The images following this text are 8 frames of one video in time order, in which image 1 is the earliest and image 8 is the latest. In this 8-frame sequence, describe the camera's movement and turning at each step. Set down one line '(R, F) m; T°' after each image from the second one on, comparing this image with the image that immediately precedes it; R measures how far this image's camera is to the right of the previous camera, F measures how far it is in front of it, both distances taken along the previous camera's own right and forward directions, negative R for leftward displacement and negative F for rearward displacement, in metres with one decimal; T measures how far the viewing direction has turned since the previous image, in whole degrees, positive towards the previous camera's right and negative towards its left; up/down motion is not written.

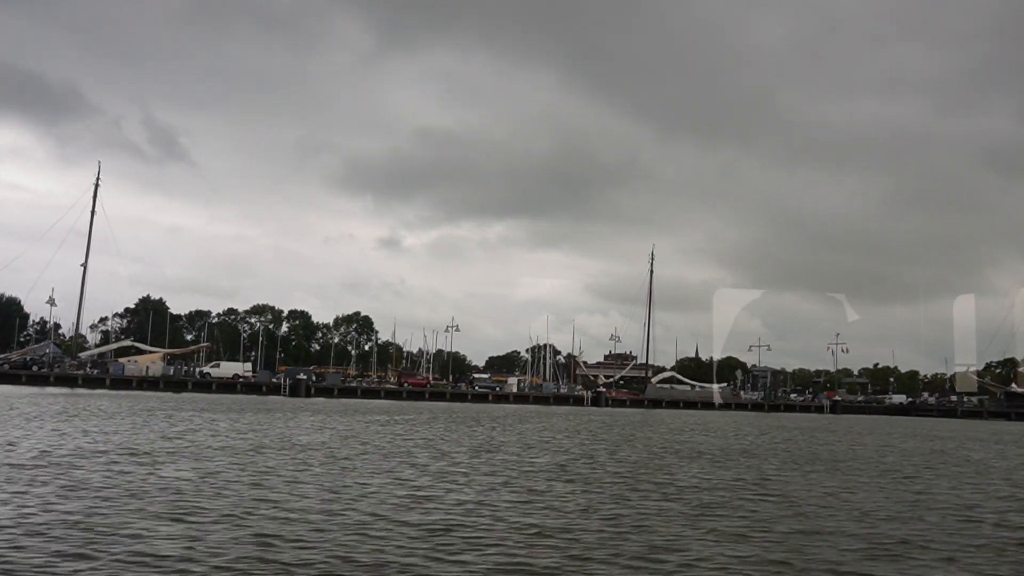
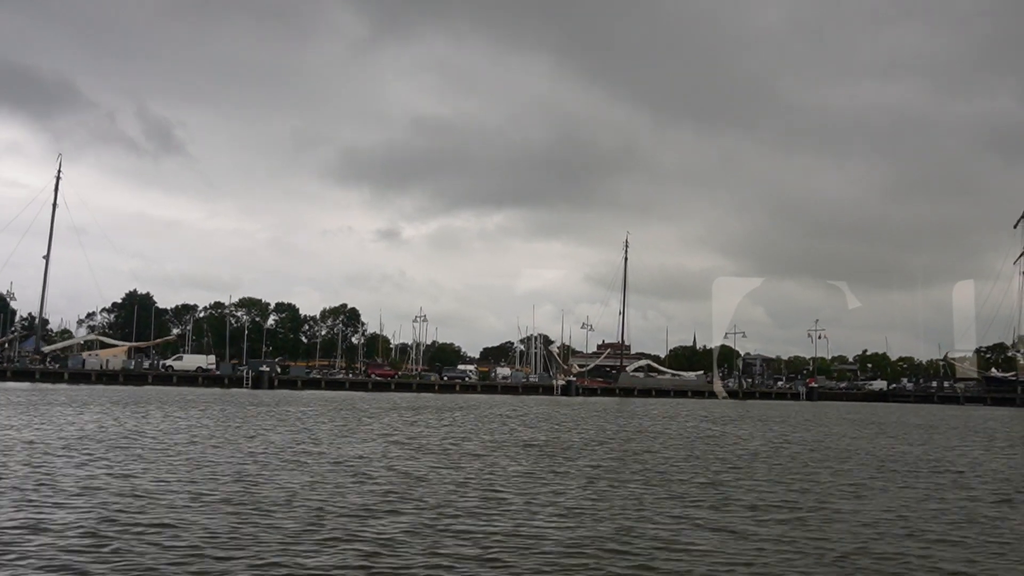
(+5.0, +1.8) m; -1°
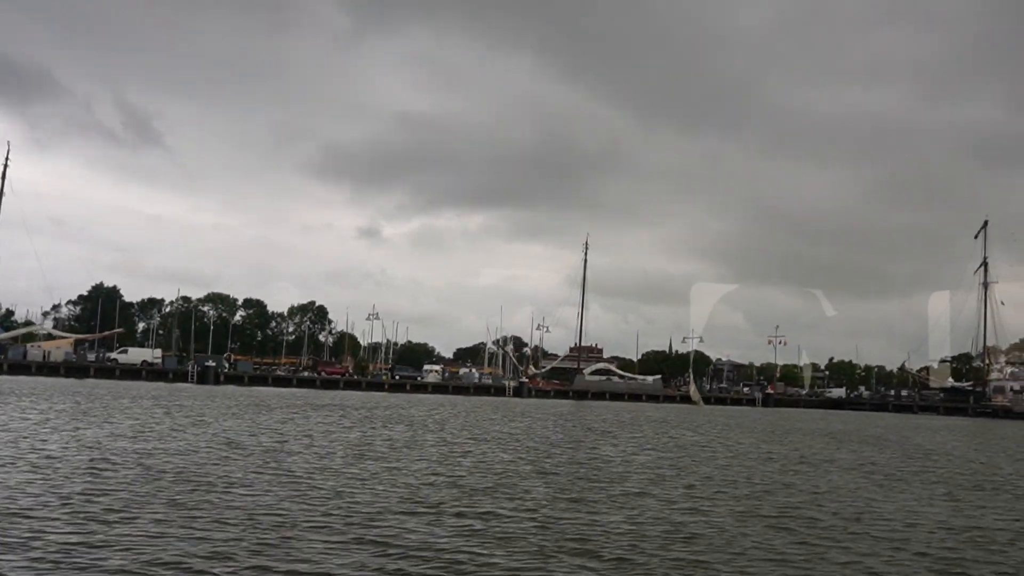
(+4.0, +1.3) m; +1°
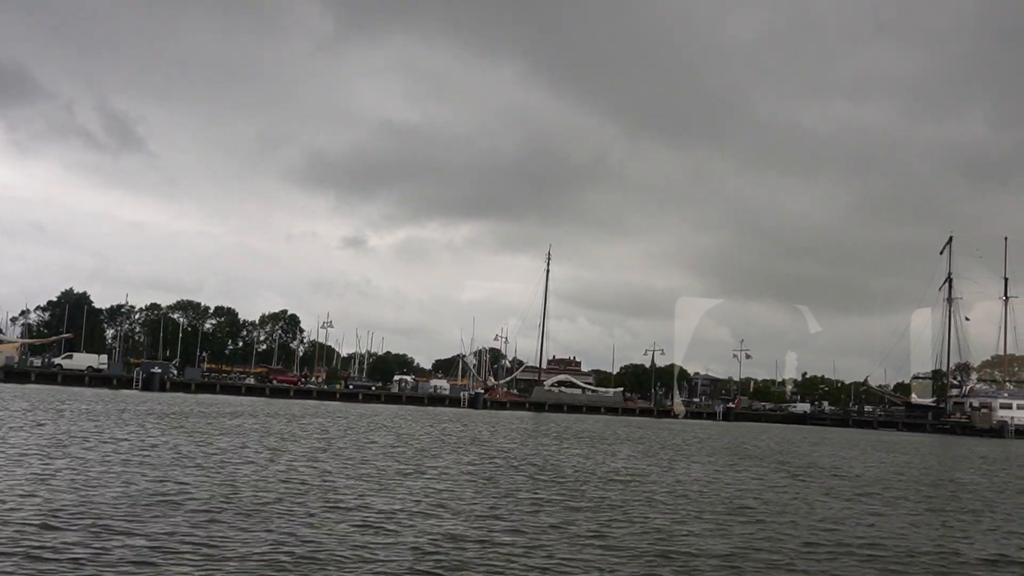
(+4.4, +1.7) m; 0°
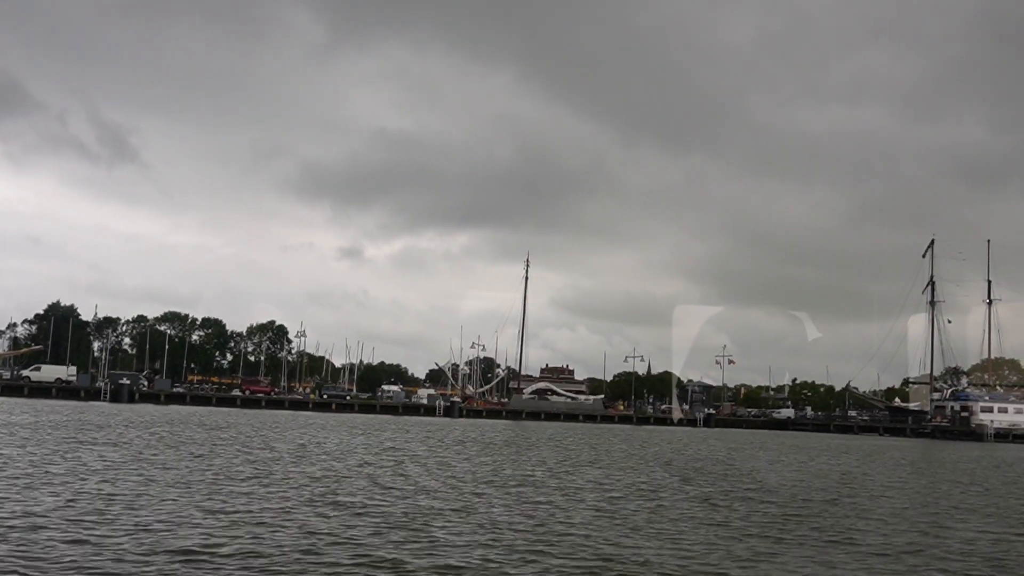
(+3.3, +1.4) m; 0°
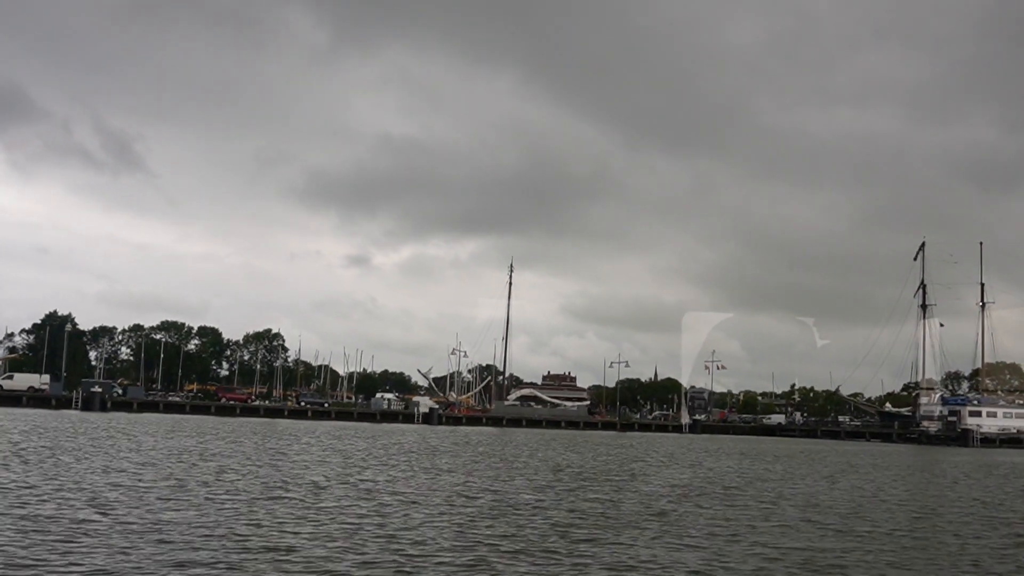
(+4.2, +1.9) m; -1°
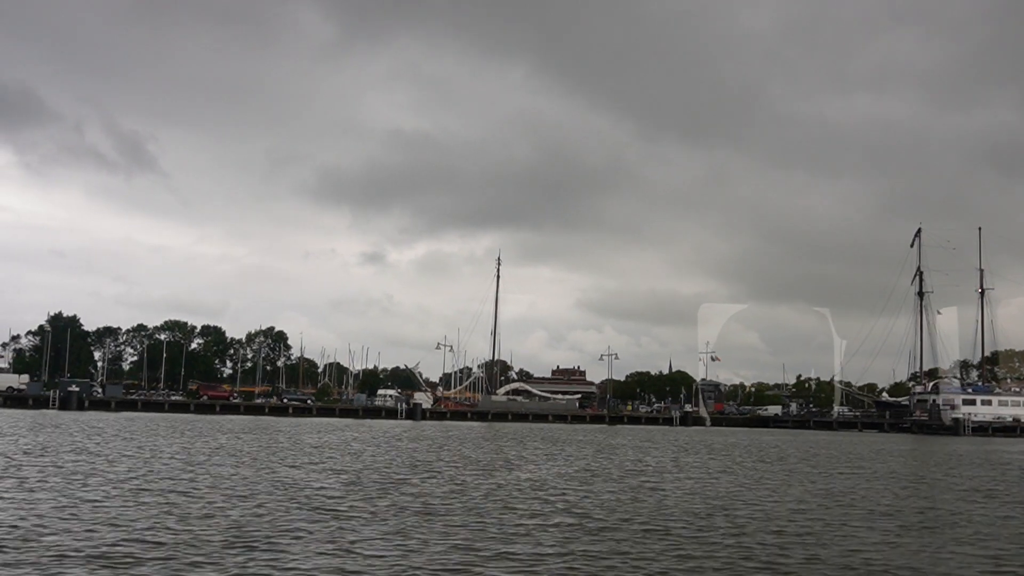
(+4.6, +2.3) m; -2°
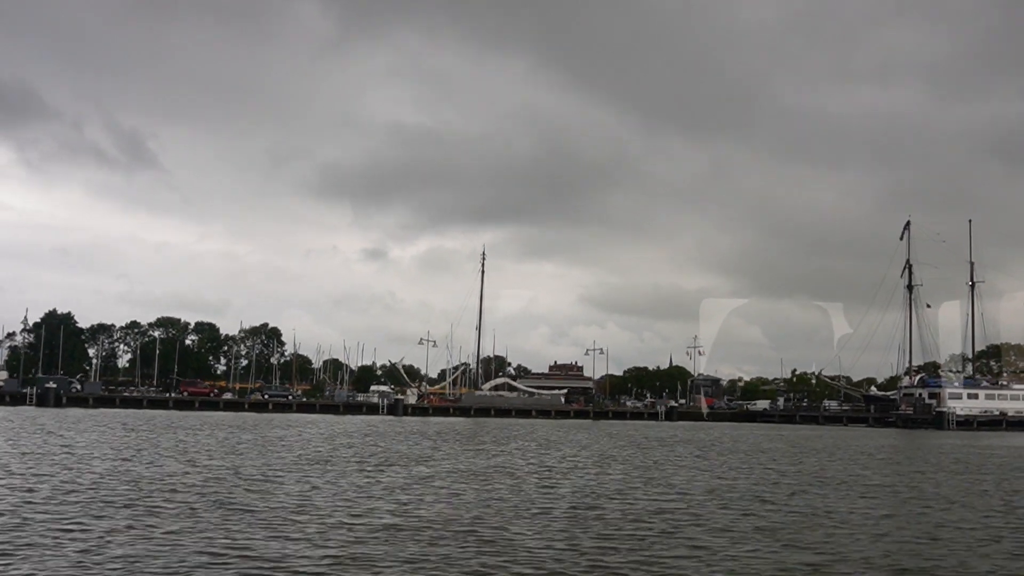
(+2.7, +1.3) m; -1°
